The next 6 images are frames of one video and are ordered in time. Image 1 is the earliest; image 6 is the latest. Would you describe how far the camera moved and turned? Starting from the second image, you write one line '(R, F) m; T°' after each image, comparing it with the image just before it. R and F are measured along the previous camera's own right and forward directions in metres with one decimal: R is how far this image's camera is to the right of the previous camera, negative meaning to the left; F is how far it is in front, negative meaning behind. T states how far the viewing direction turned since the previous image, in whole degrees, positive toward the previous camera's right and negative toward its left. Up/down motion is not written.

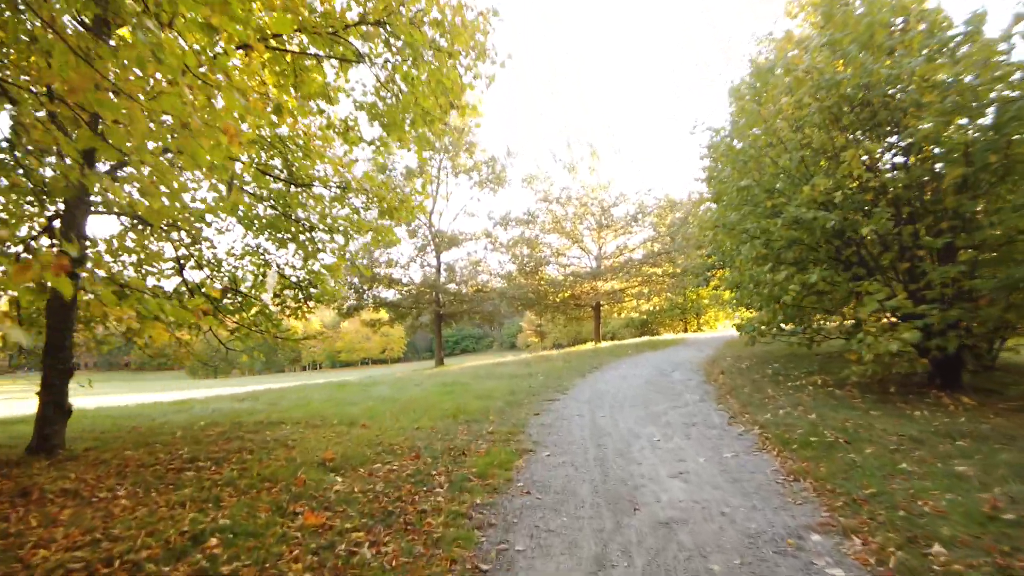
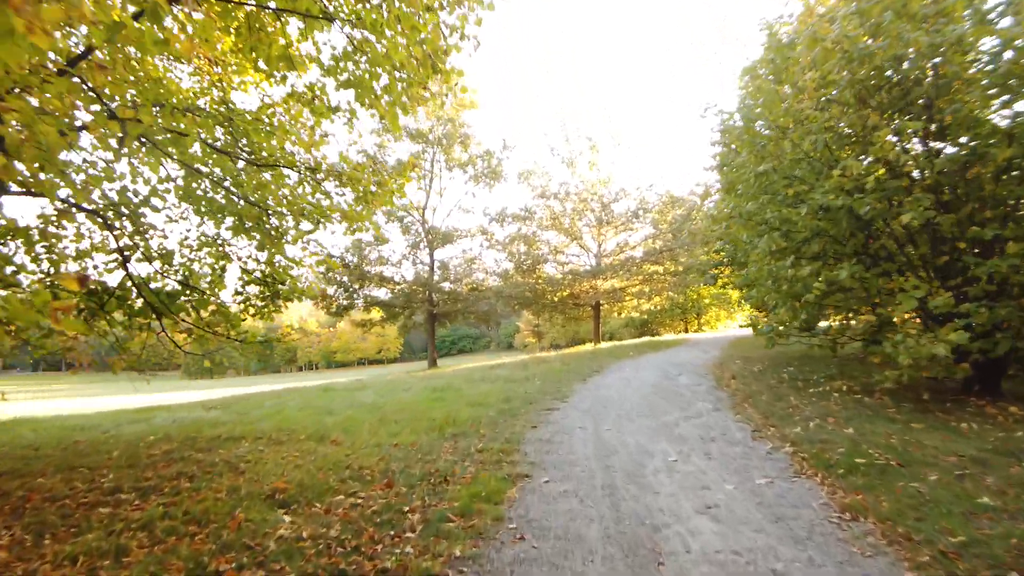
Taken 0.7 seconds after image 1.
(0.0, +0.9) m; 0°
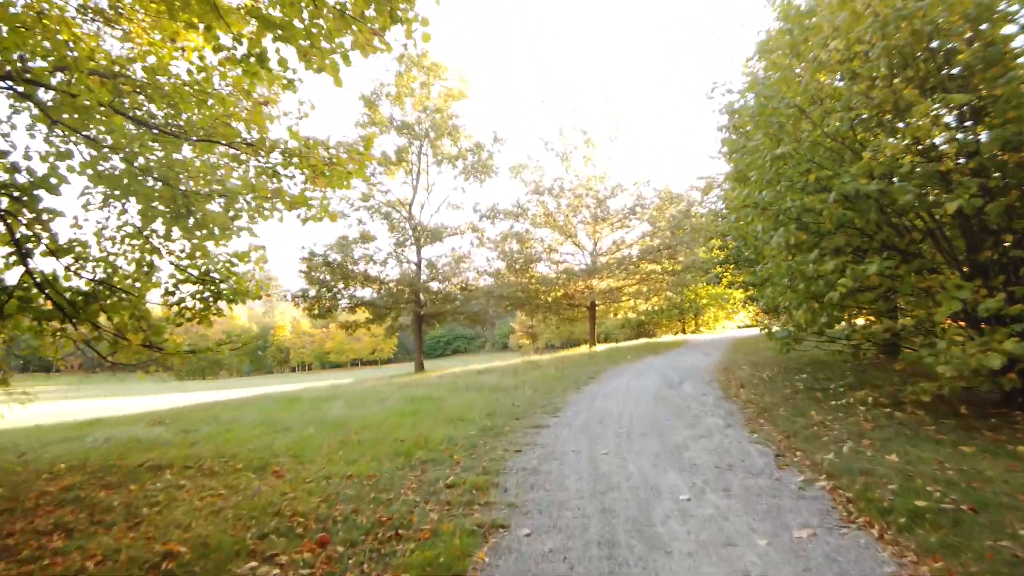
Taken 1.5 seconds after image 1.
(+0.1, +1.0) m; 0°
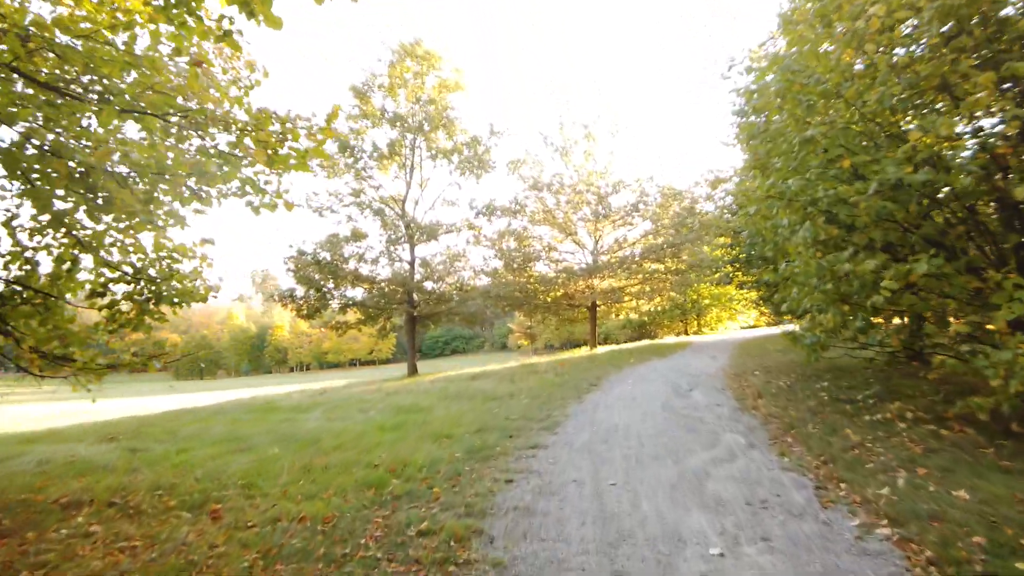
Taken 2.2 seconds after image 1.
(+0.1, +0.9) m; 0°
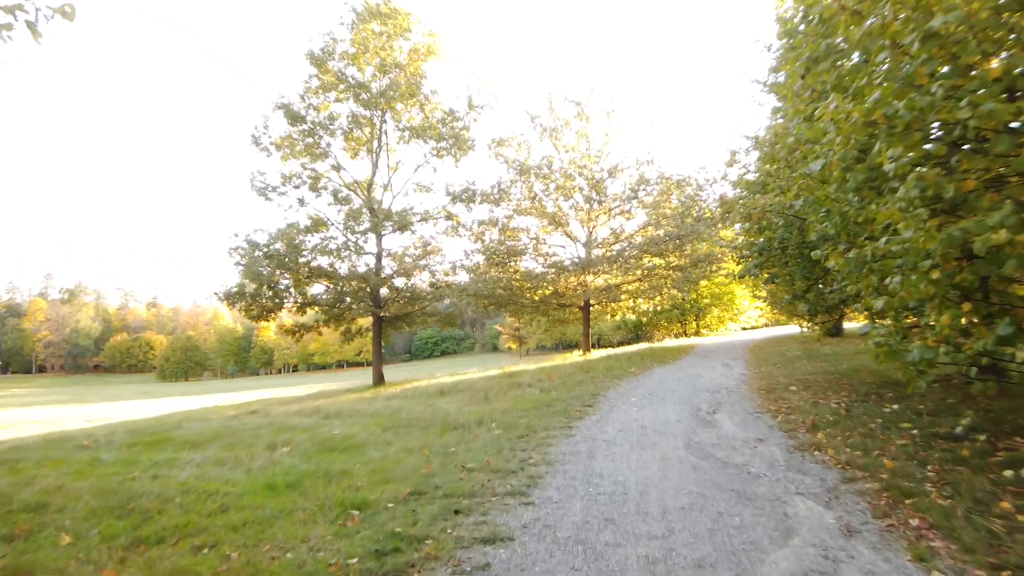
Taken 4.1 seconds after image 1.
(+0.3, +2.5) m; +1°
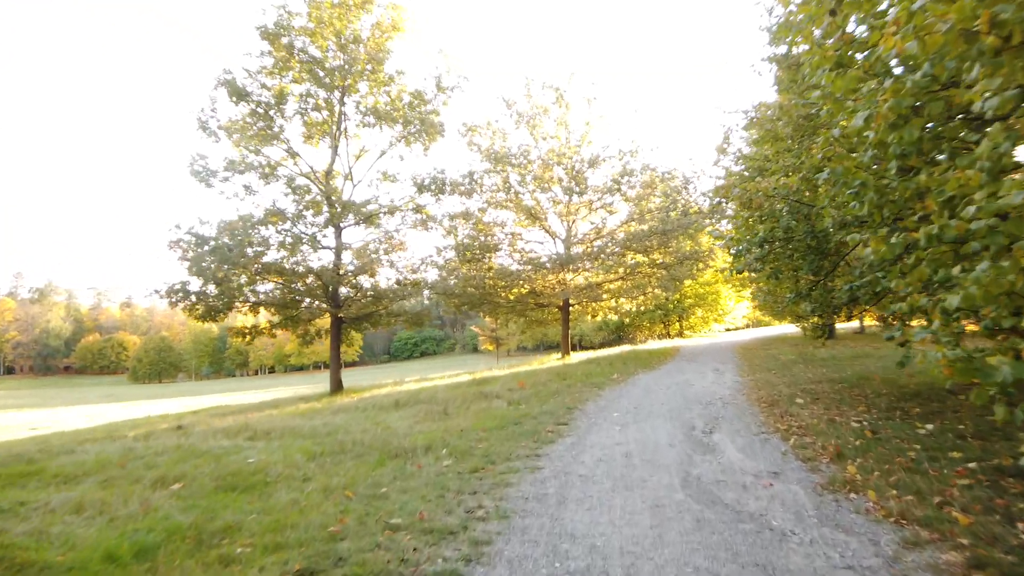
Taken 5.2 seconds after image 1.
(+0.2, +1.4) m; +2°
